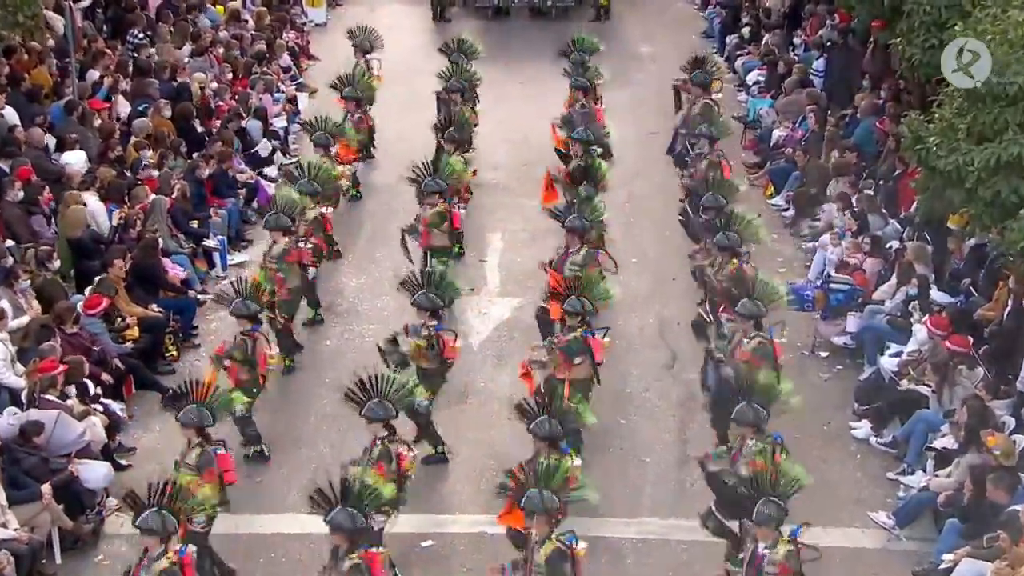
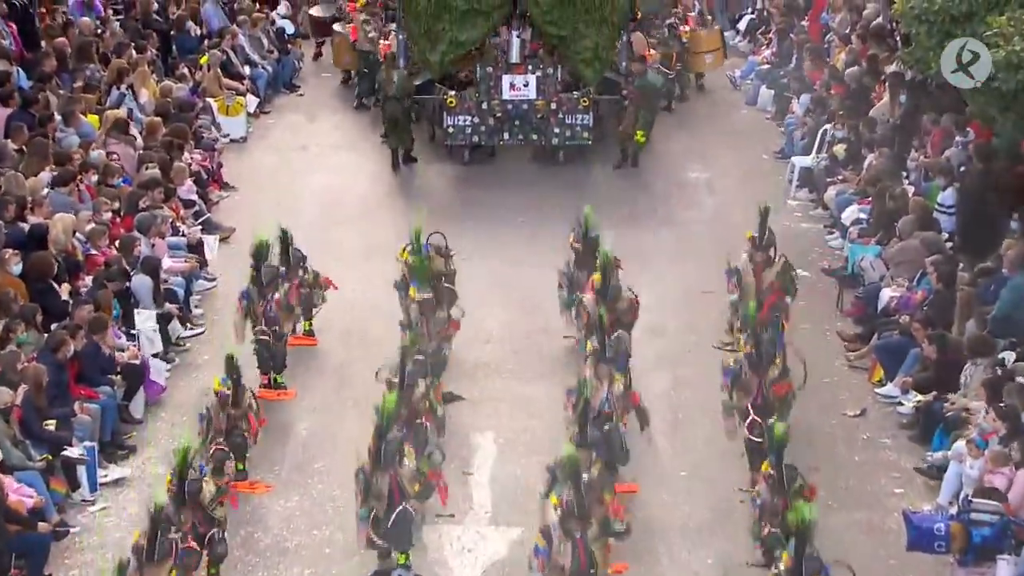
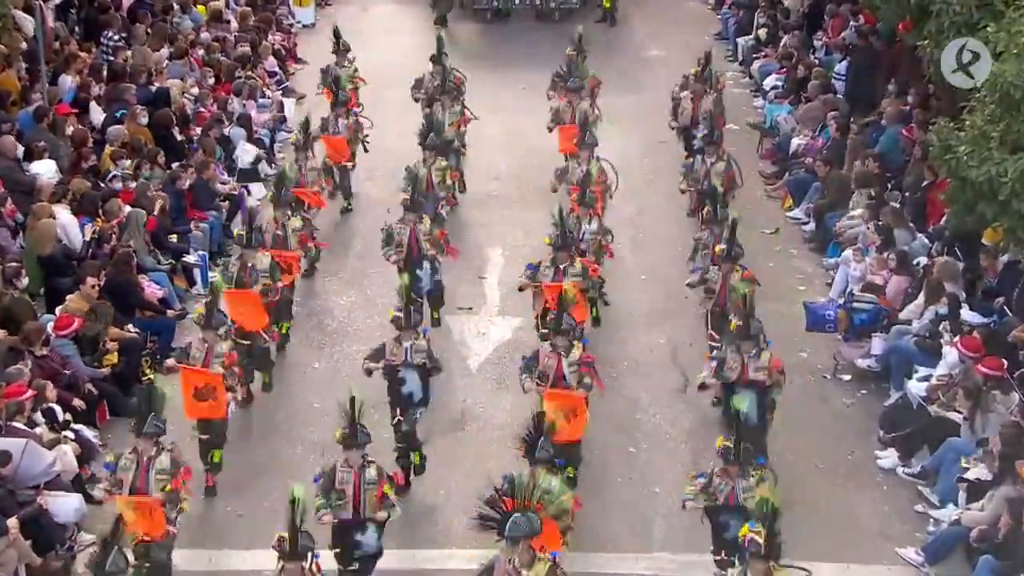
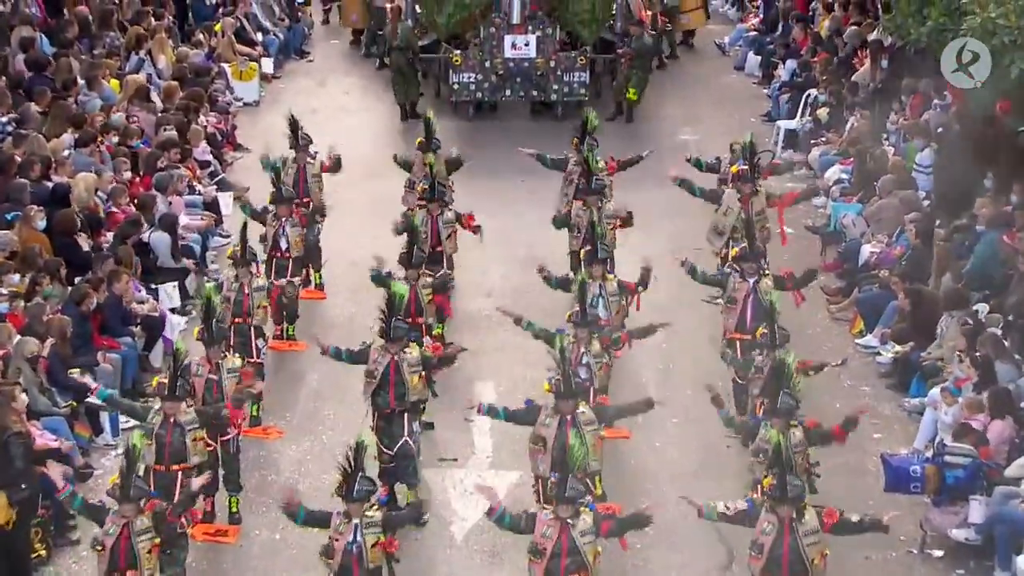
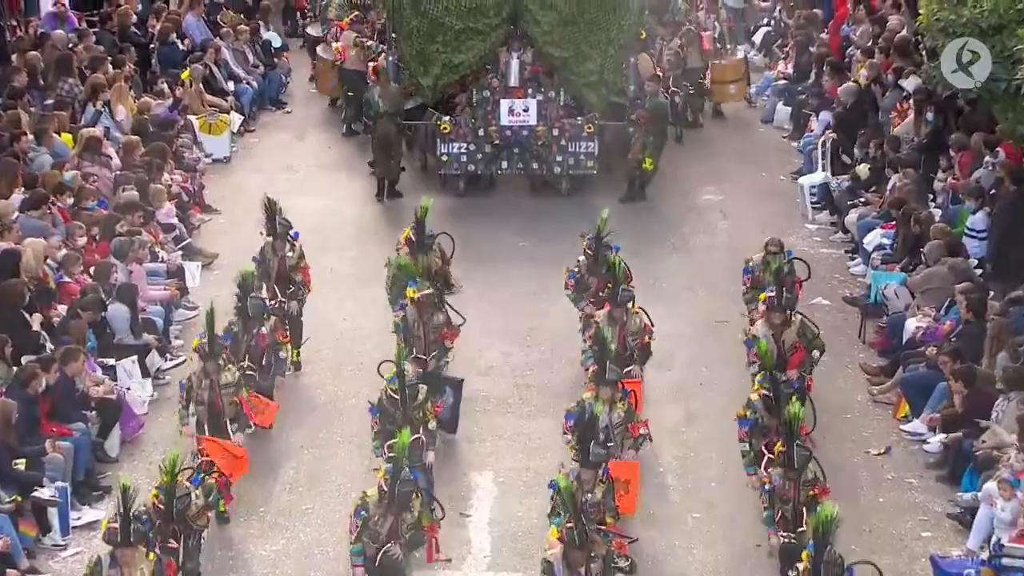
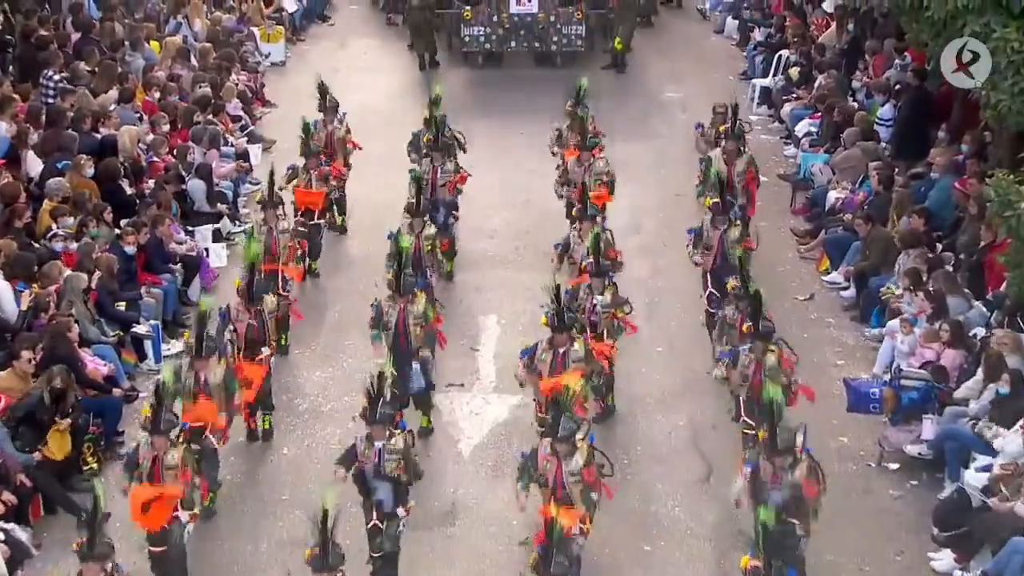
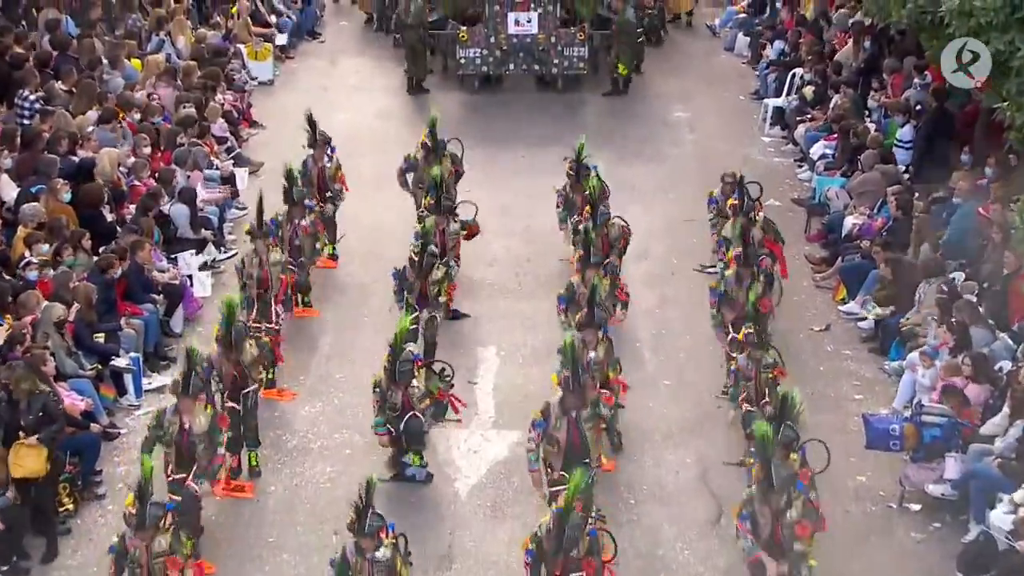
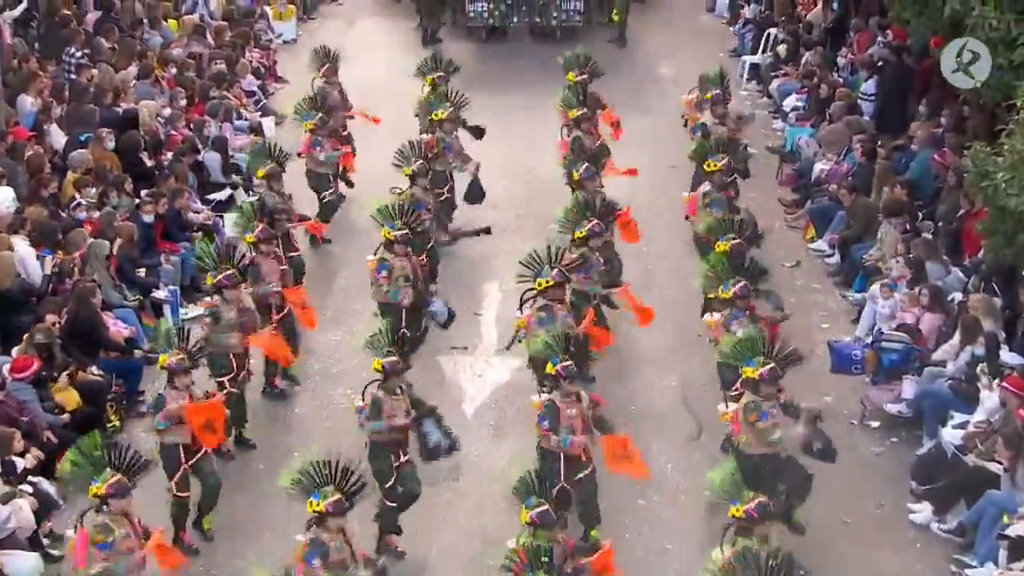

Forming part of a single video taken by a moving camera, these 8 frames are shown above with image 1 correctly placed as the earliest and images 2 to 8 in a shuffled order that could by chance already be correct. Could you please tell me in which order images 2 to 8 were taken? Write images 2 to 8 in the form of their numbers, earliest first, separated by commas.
3, 8, 6, 7, 4, 2, 5
